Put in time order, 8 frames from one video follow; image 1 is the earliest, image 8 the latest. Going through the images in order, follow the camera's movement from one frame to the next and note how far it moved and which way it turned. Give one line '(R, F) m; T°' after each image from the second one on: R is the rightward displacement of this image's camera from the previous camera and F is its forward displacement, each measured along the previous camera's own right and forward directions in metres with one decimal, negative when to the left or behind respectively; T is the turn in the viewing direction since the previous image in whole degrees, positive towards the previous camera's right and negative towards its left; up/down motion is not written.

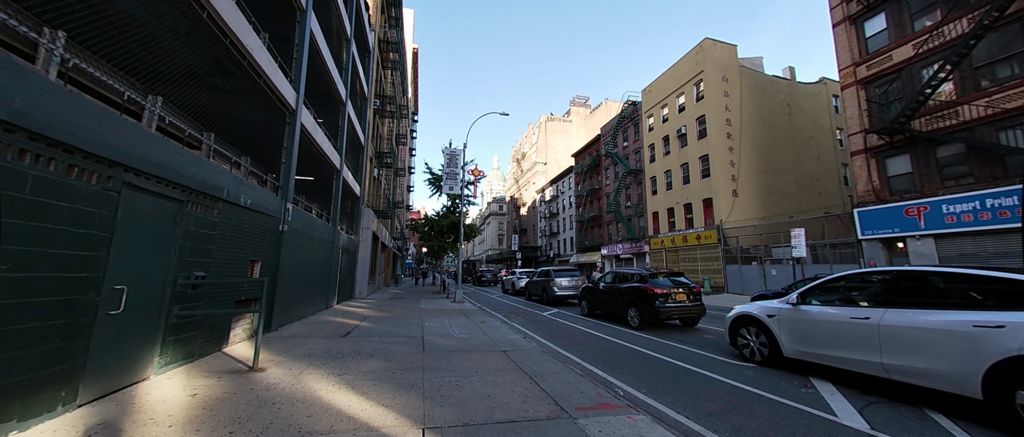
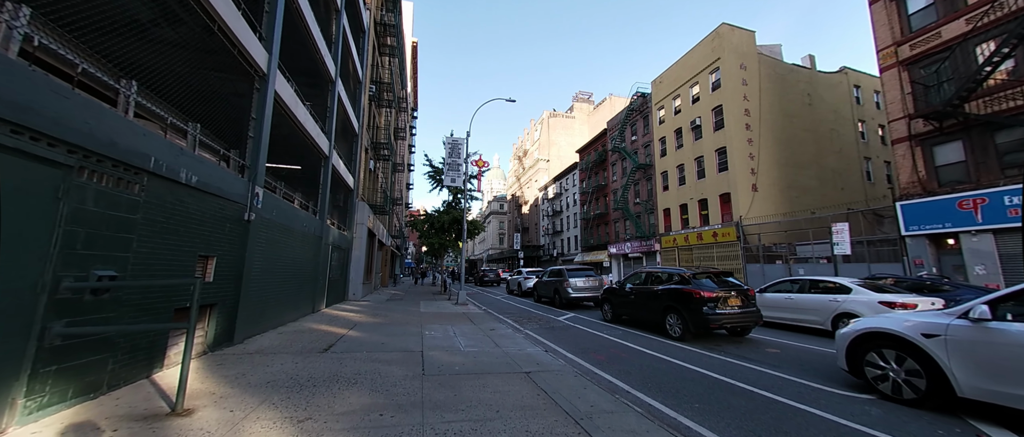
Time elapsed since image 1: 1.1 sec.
(-0.4, +1.5) m; 0°
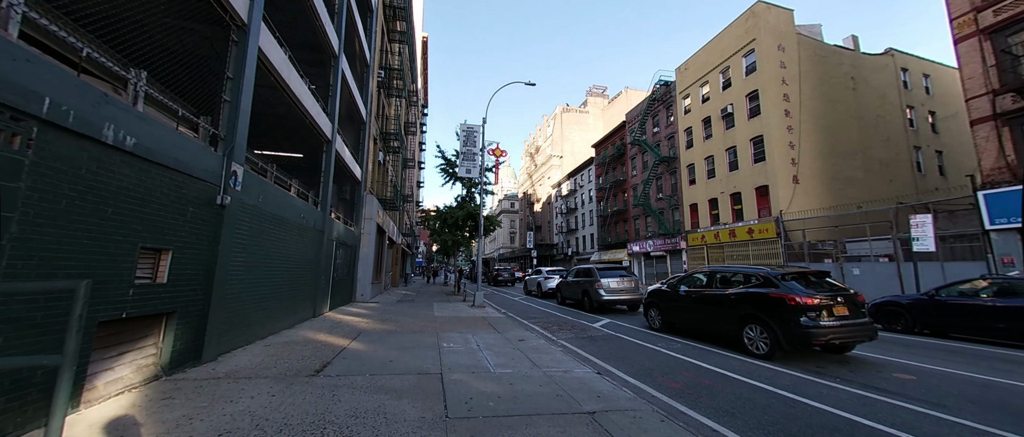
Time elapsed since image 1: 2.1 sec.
(-0.5, +1.5) m; -2°
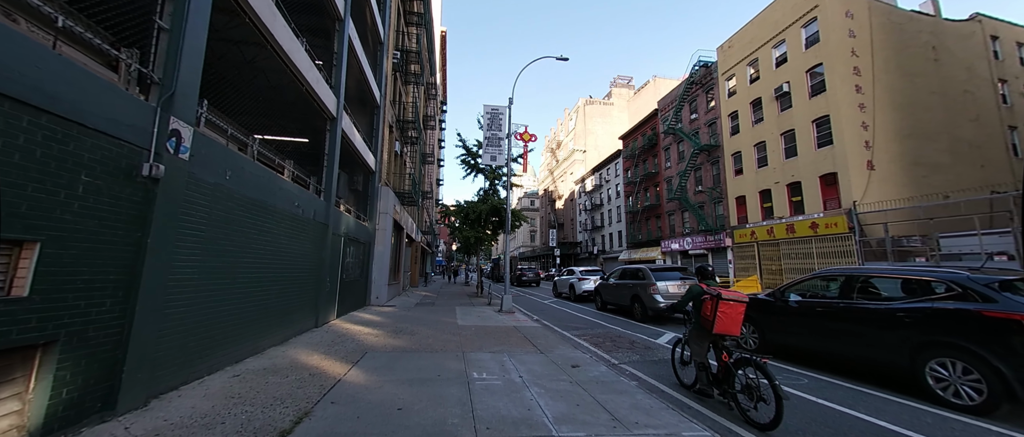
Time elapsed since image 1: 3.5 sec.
(-0.5, +1.9) m; -3°
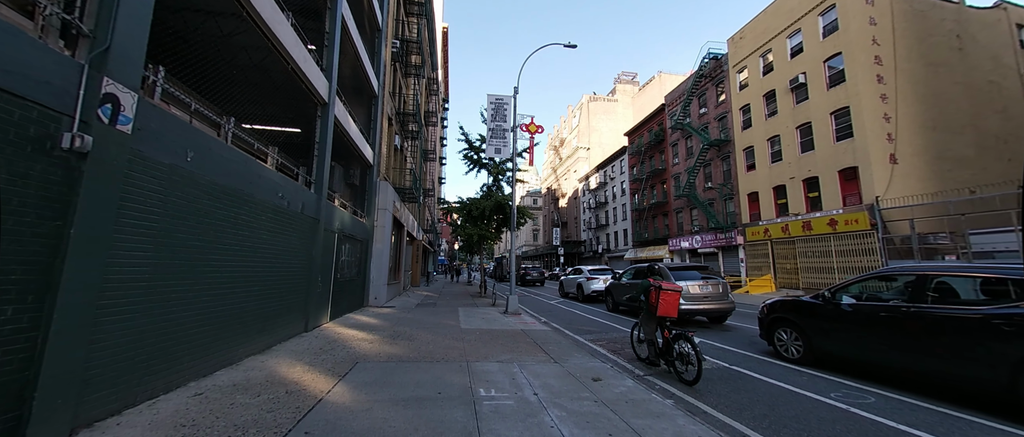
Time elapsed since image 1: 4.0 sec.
(-0.1, +0.8) m; 0°
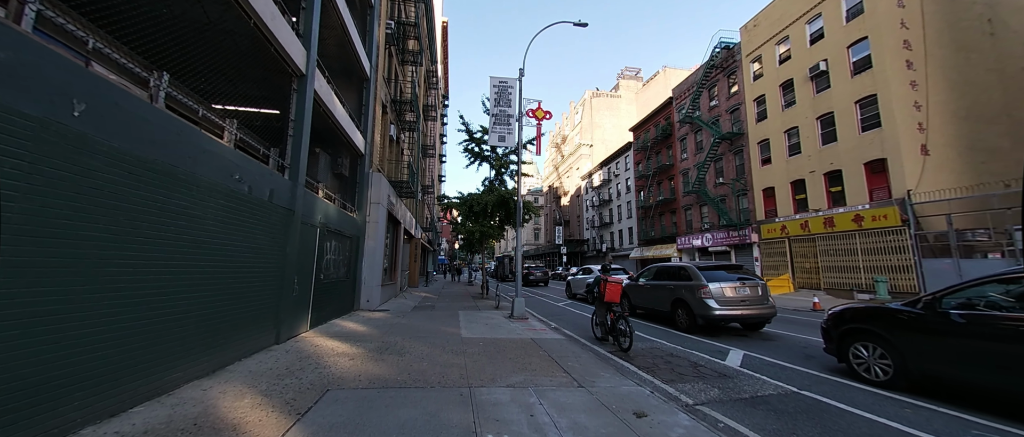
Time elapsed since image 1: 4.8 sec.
(-0.2, +1.2) m; 0°
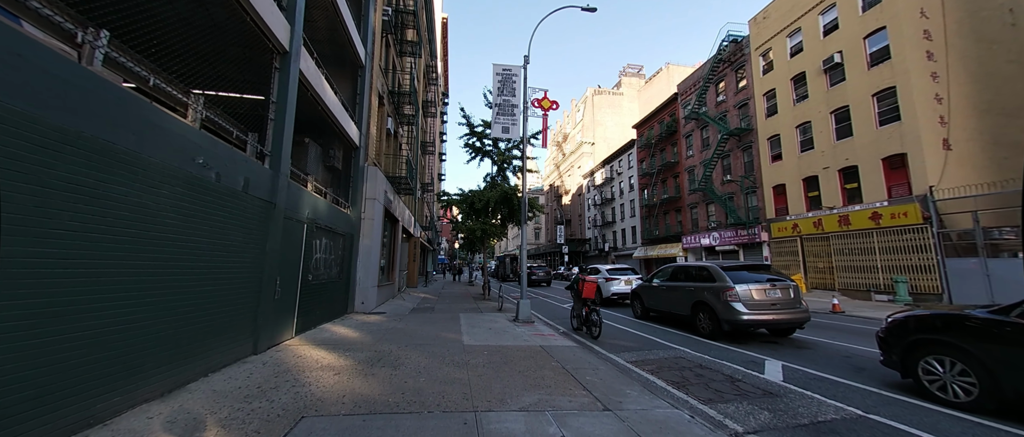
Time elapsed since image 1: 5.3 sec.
(-0.1, +0.7) m; 0°
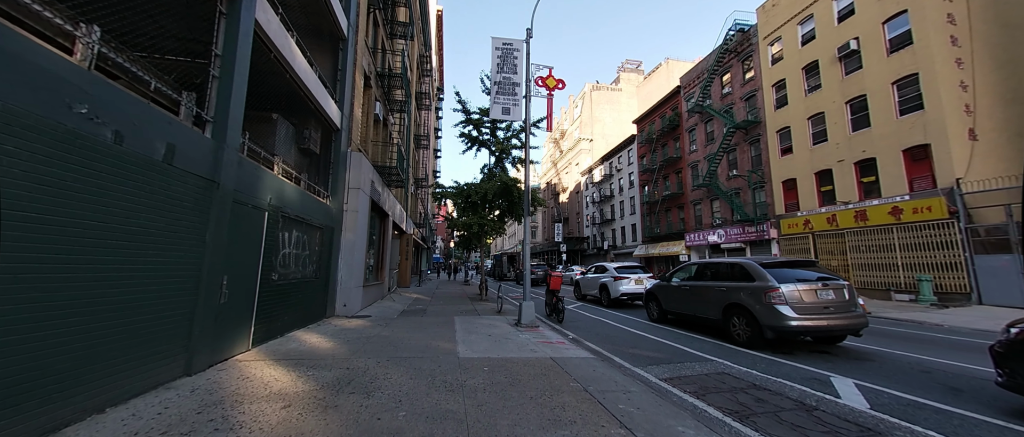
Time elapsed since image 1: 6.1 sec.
(-0.2, +1.2) m; +1°
